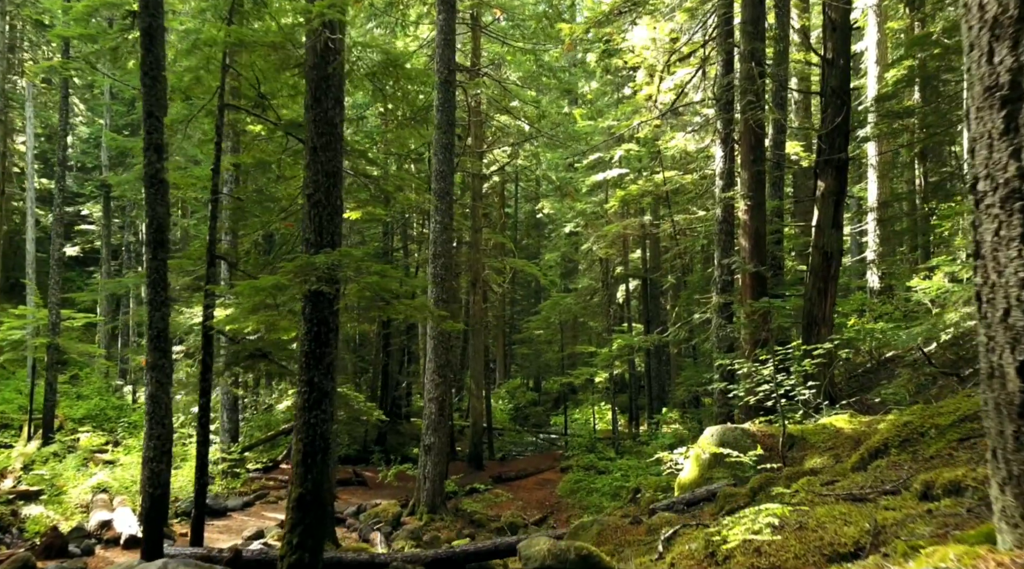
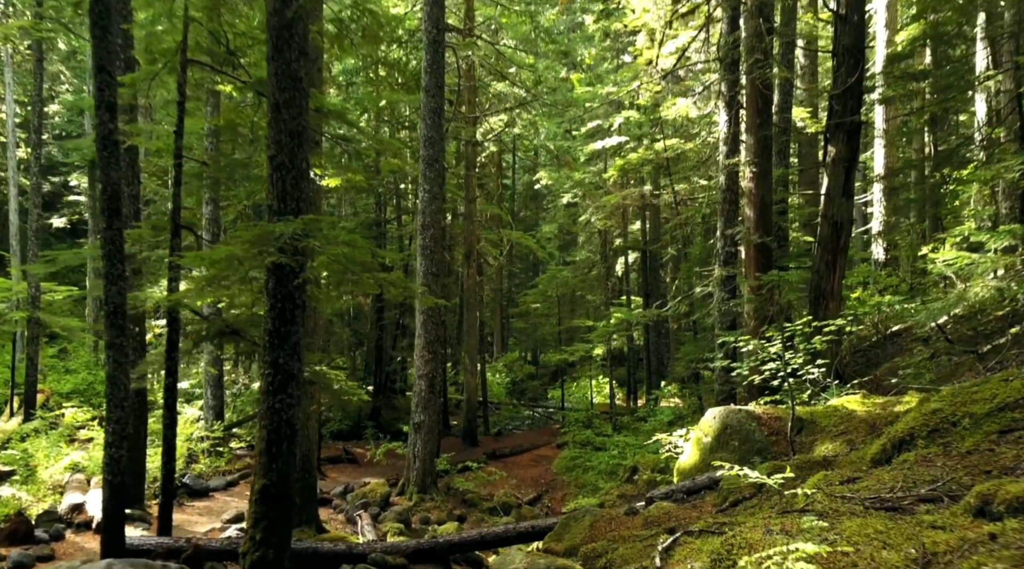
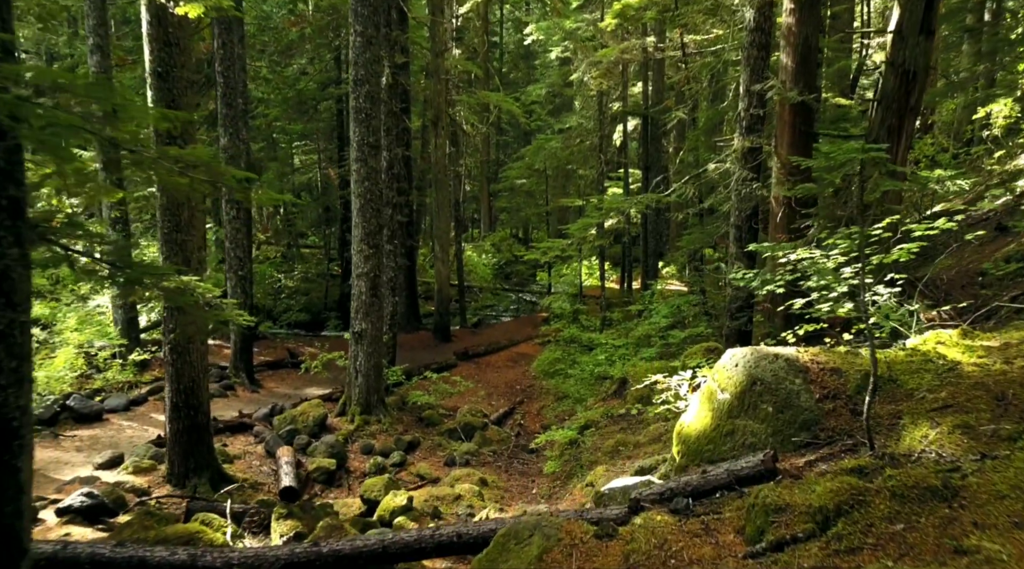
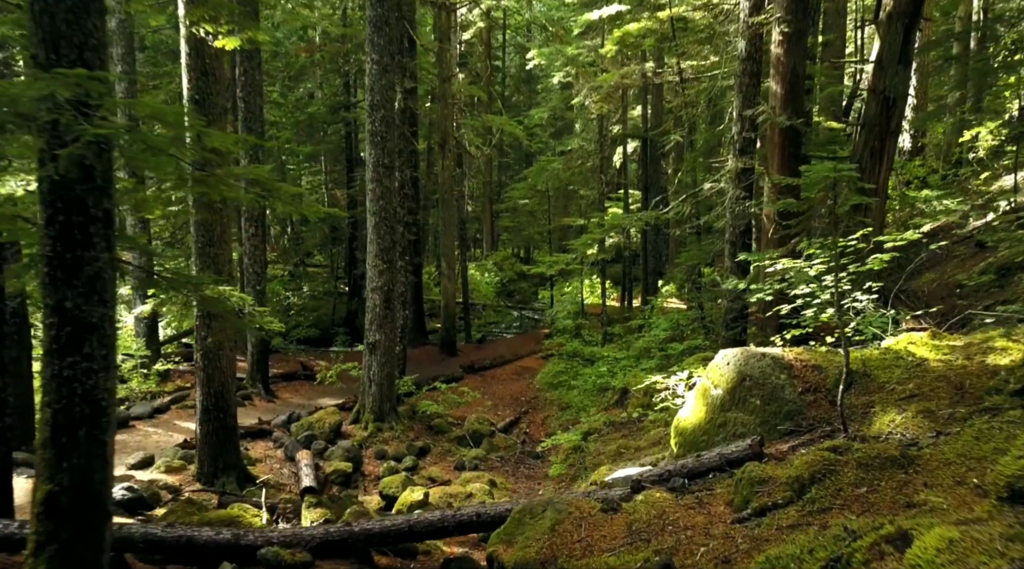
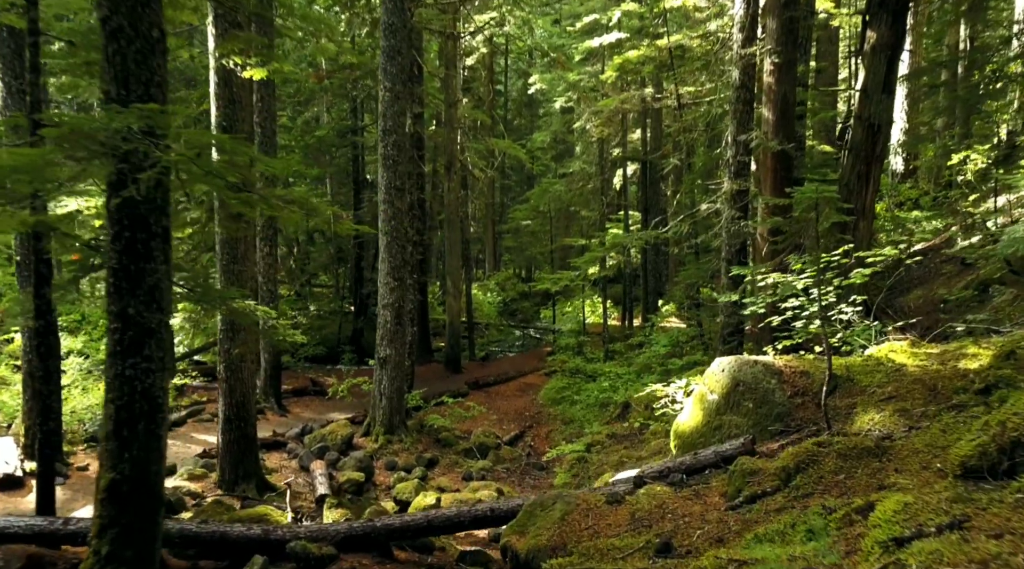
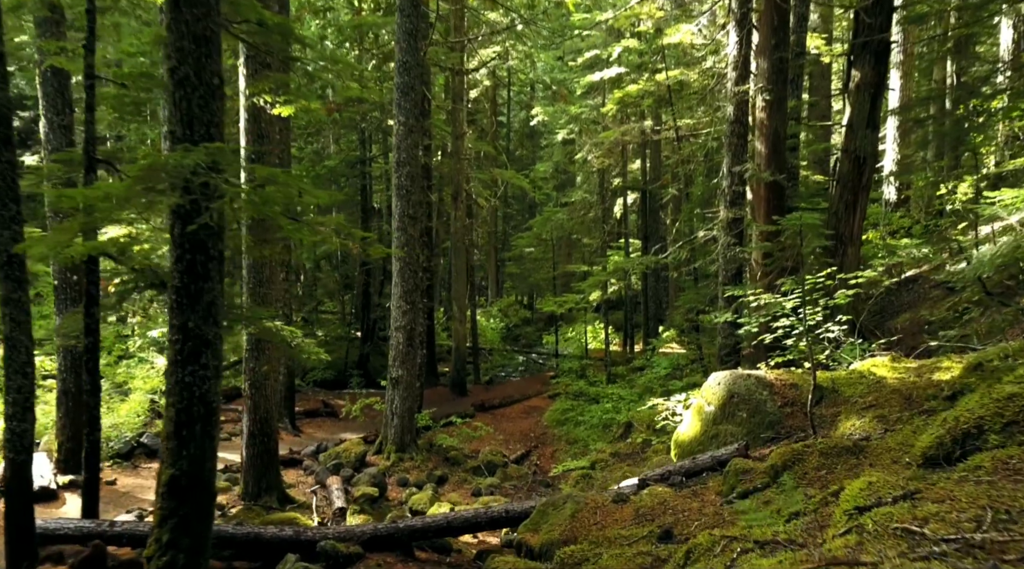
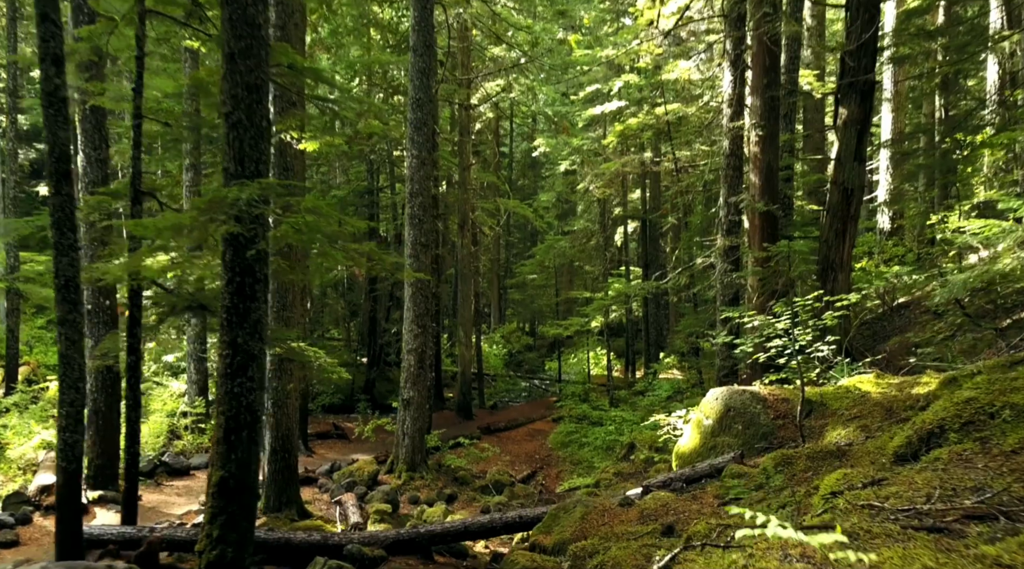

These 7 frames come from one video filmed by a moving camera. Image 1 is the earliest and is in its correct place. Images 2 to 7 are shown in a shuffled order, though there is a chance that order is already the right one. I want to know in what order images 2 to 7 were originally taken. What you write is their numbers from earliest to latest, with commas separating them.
2, 7, 6, 5, 4, 3
